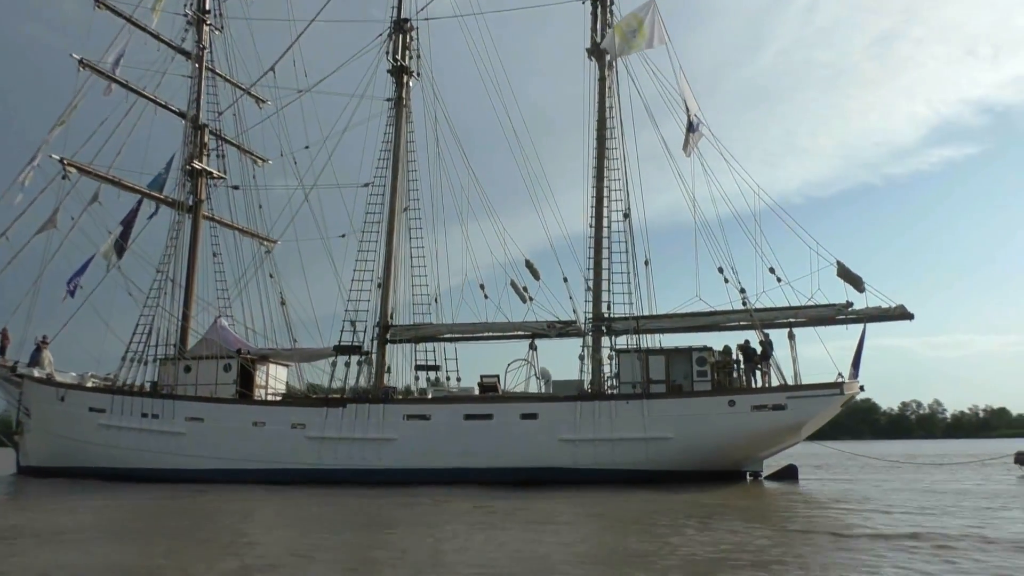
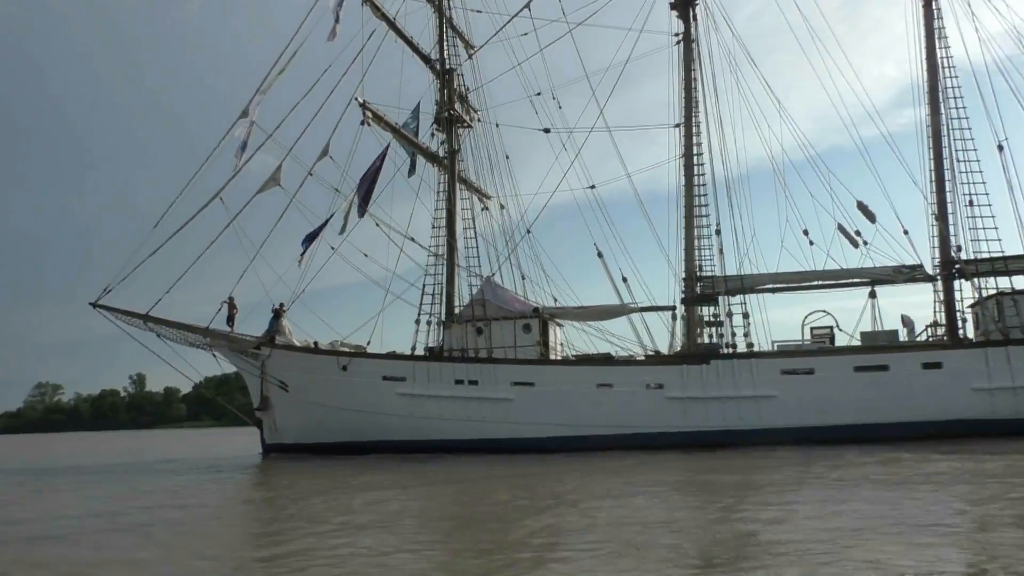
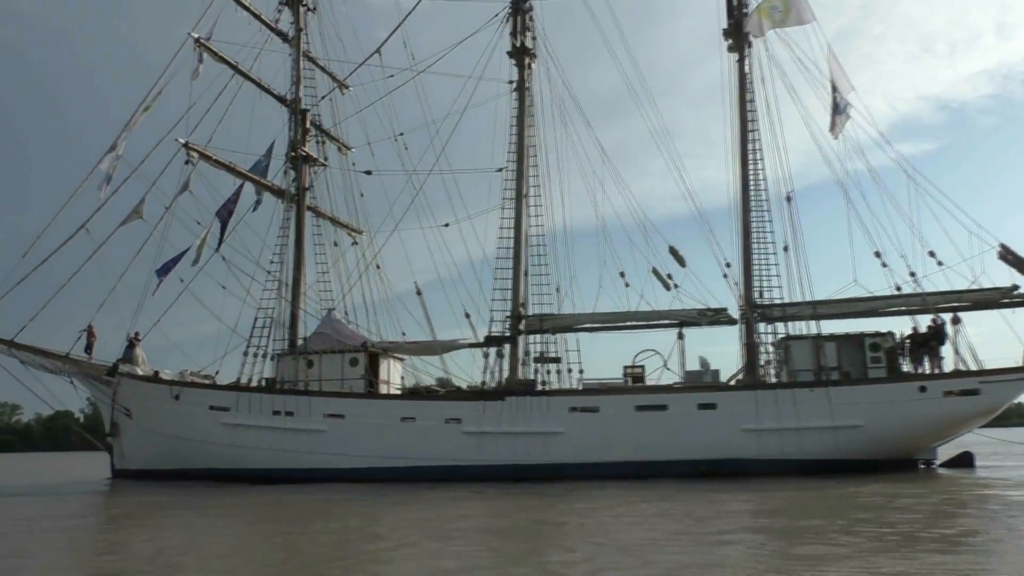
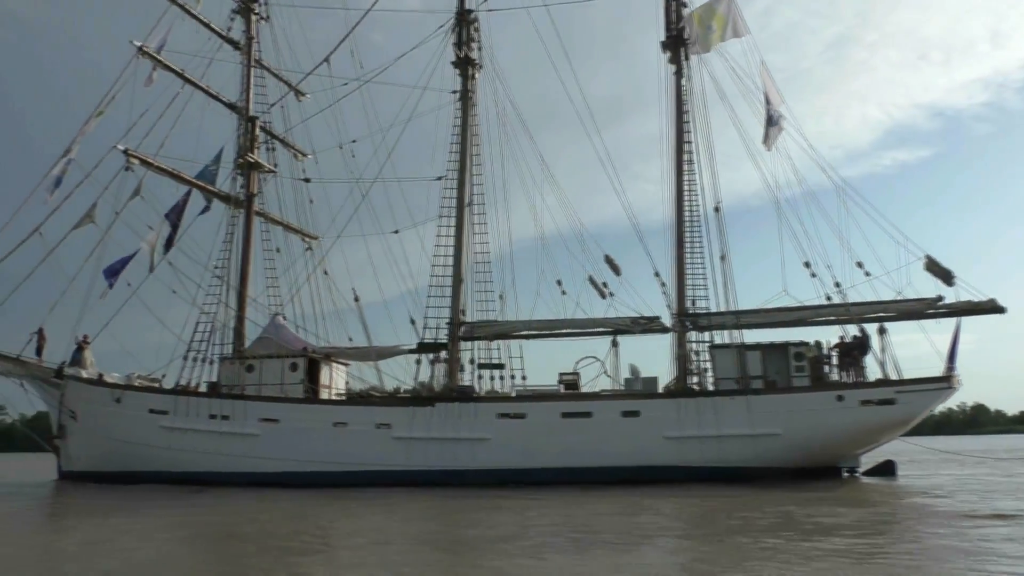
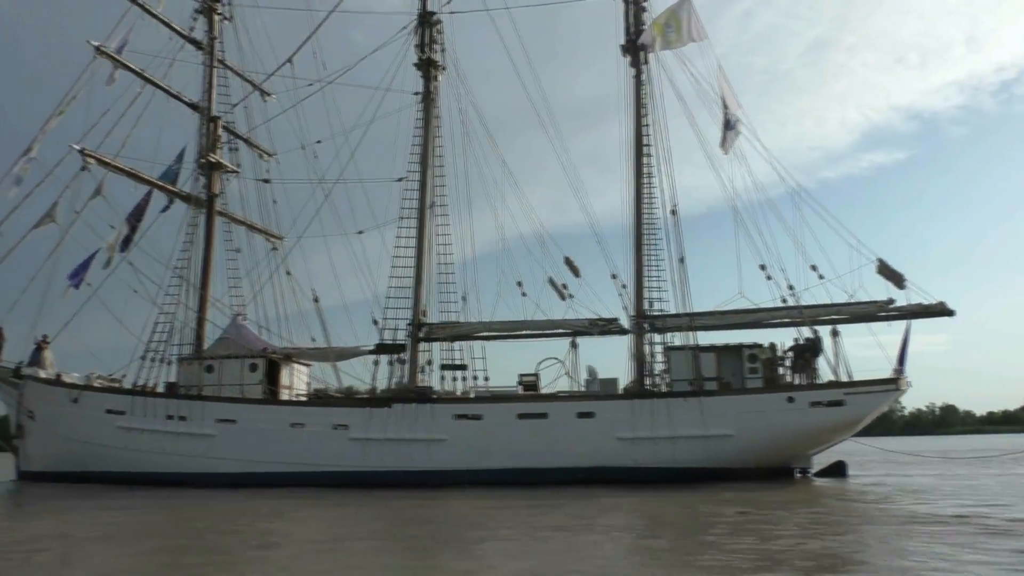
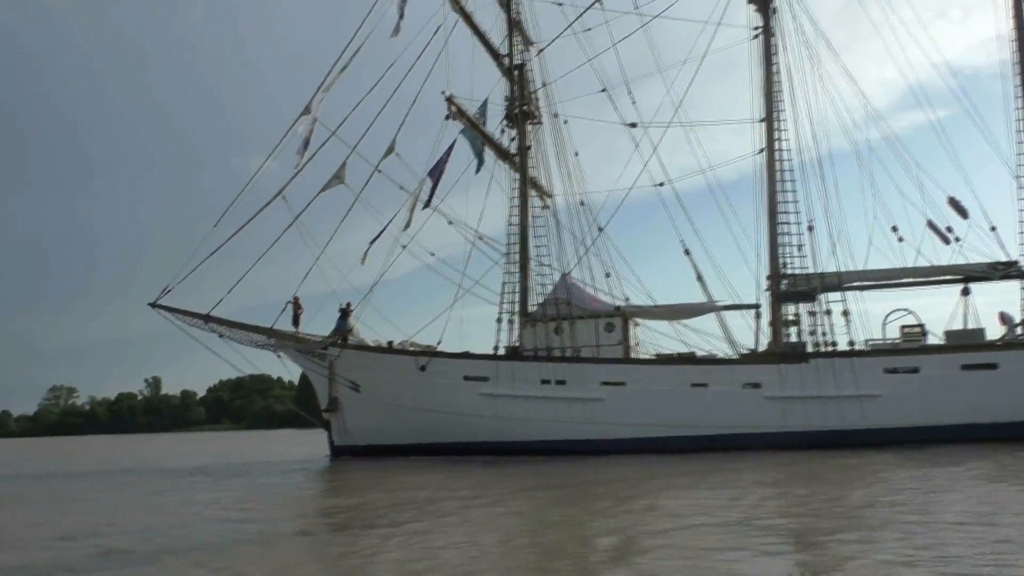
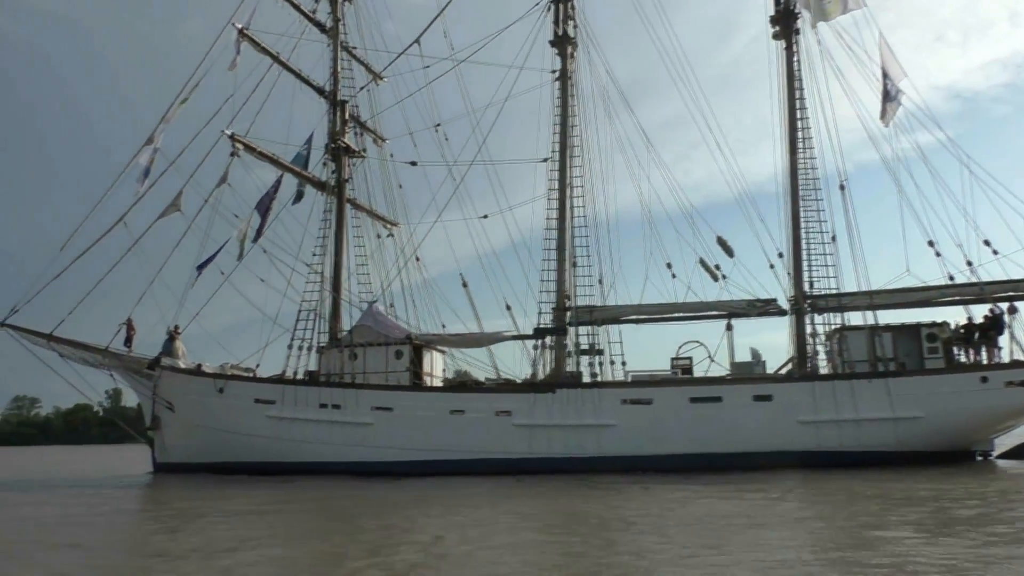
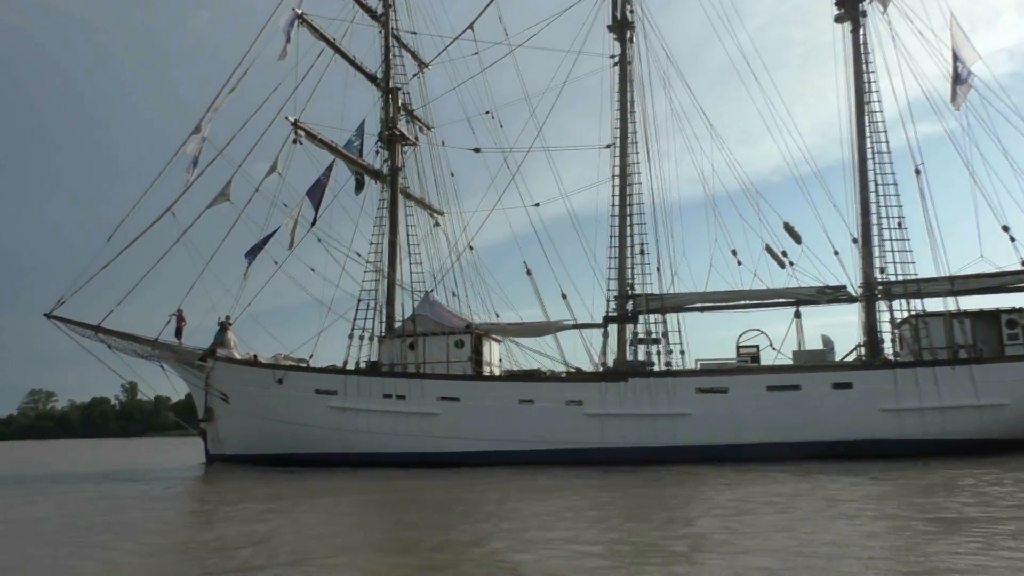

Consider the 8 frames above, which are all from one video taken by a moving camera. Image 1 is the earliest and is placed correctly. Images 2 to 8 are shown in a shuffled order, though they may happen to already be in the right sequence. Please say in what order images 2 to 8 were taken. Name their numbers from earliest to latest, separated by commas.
5, 4, 3, 7, 8, 2, 6
